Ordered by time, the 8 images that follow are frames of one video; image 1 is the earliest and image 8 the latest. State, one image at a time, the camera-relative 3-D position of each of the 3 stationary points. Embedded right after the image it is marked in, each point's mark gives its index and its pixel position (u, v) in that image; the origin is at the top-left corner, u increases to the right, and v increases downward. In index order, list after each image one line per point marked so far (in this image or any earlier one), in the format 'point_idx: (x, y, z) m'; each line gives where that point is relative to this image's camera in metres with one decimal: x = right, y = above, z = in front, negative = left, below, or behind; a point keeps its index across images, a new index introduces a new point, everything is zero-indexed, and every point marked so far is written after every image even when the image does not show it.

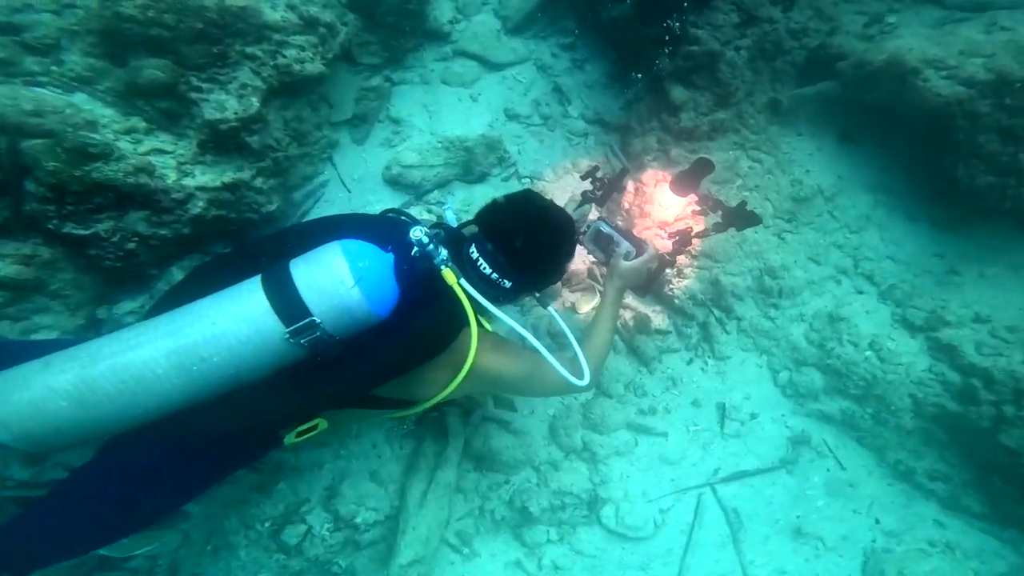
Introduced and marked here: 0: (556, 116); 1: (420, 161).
0: (+0.4, +1.0, +4.9) m
1: (-0.5, +0.7, +4.5) m
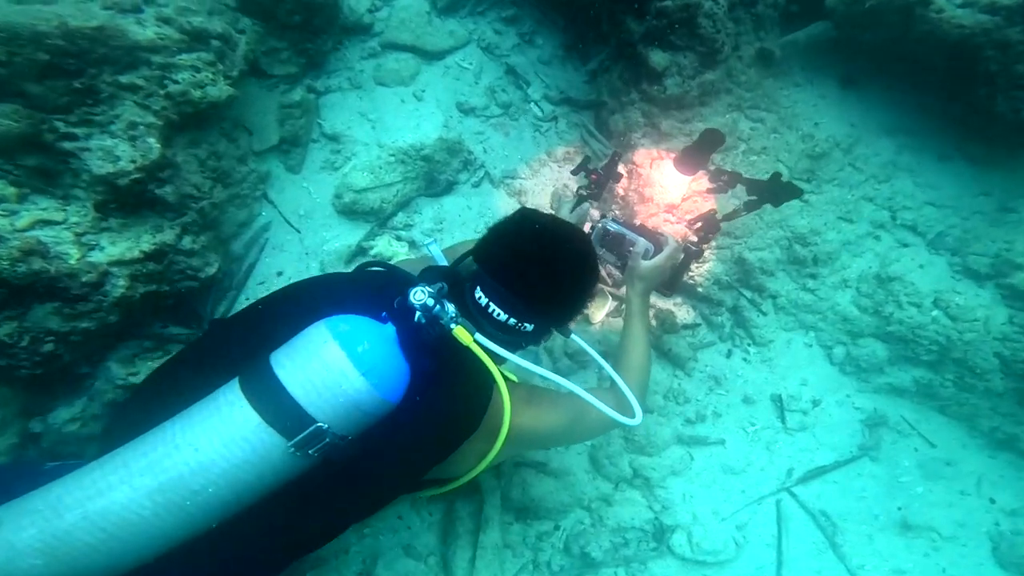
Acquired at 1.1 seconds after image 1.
0: (+0.1, +1.0, +4.3) m
1: (-0.7, +0.5, +3.9) m
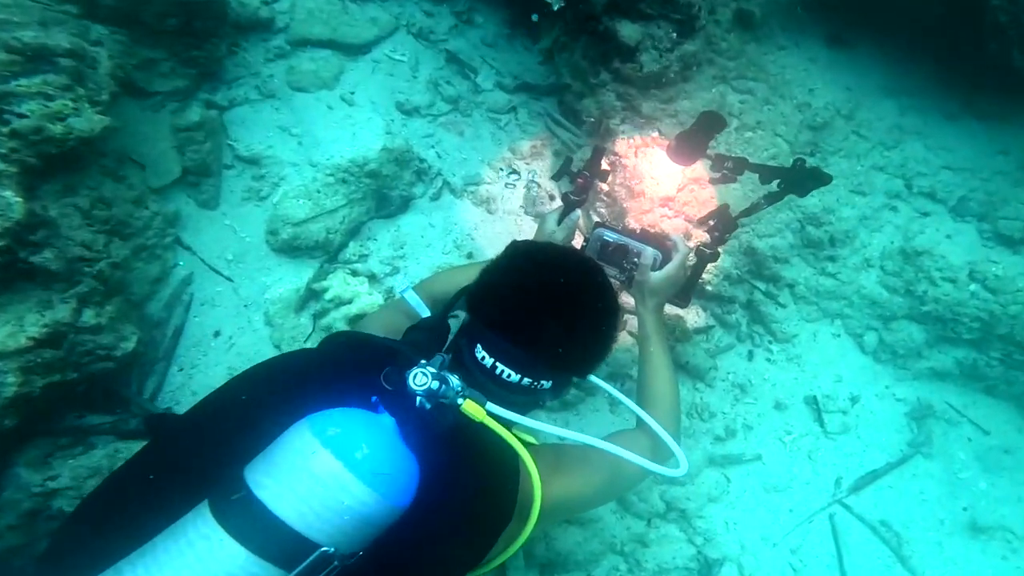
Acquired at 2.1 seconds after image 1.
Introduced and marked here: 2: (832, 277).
0: (-0.2, +0.9, +3.8) m
1: (-0.8, +0.3, +3.3) m
2: (+1.1, +0.1, +2.9) m
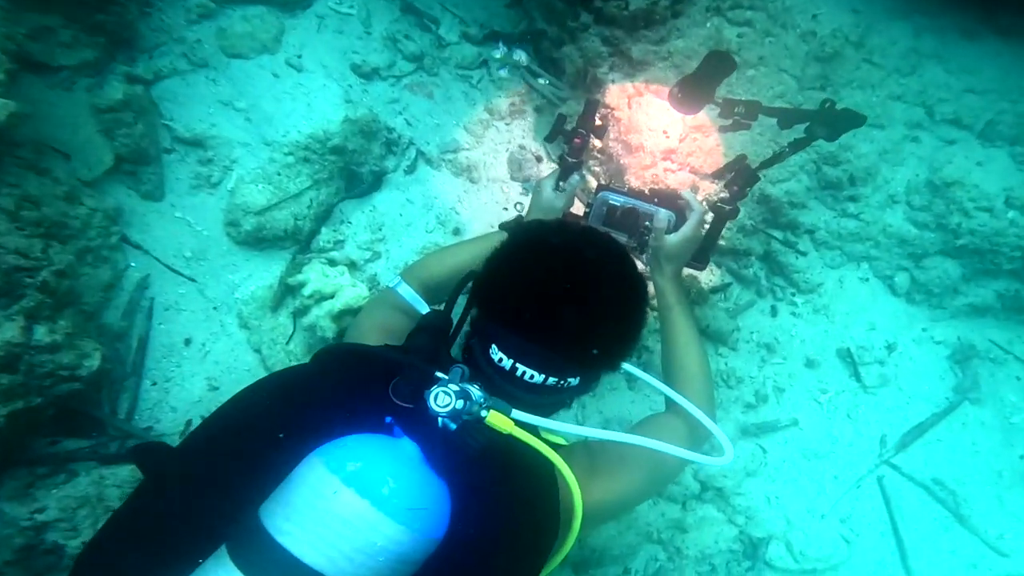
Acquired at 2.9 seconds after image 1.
0: (-0.3, +1.0, +3.5) m
1: (-0.9, +0.3, +3.0) m
2: (+1.1, +0.2, +2.7) m
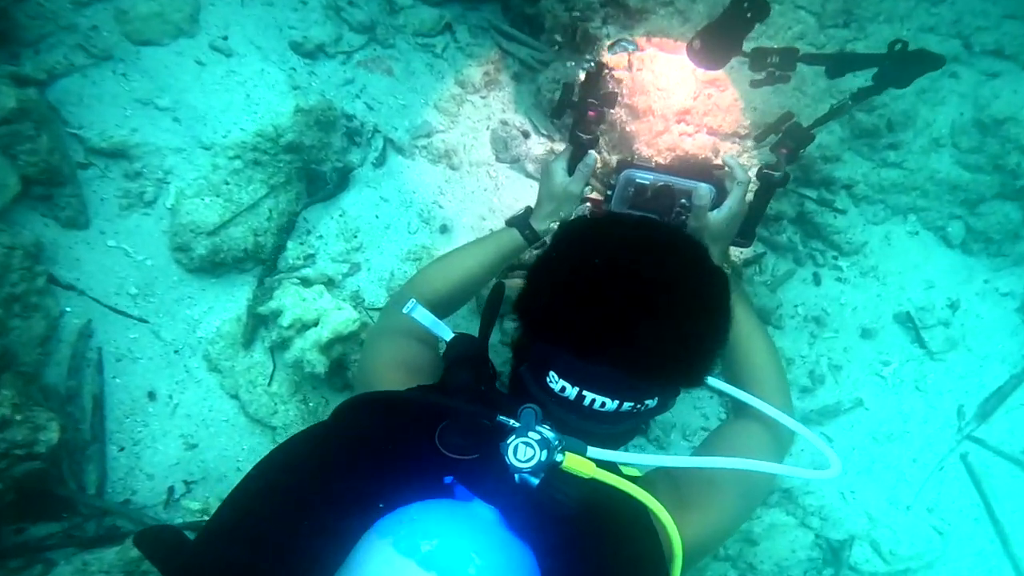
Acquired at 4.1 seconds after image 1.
0: (-0.5, +1.0, +3.0) m
1: (-0.9, +0.2, +2.6) m
2: (+1.1, +0.4, +2.4) m
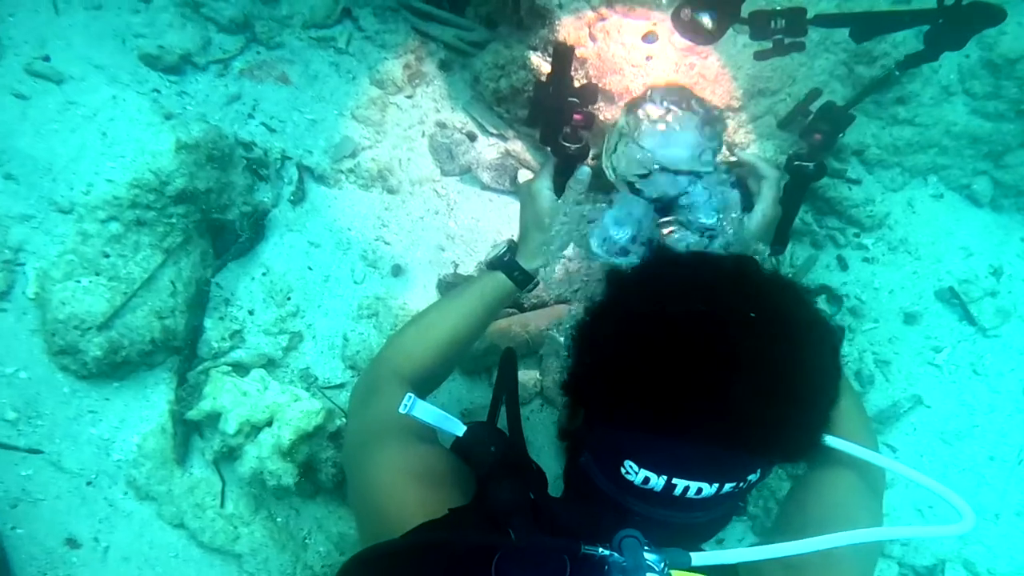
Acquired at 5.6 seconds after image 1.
0: (-0.8, +0.8, +2.4) m
1: (-1.0, 0.0, +2.0) m
2: (+1.0, +0.4, +2.1) m
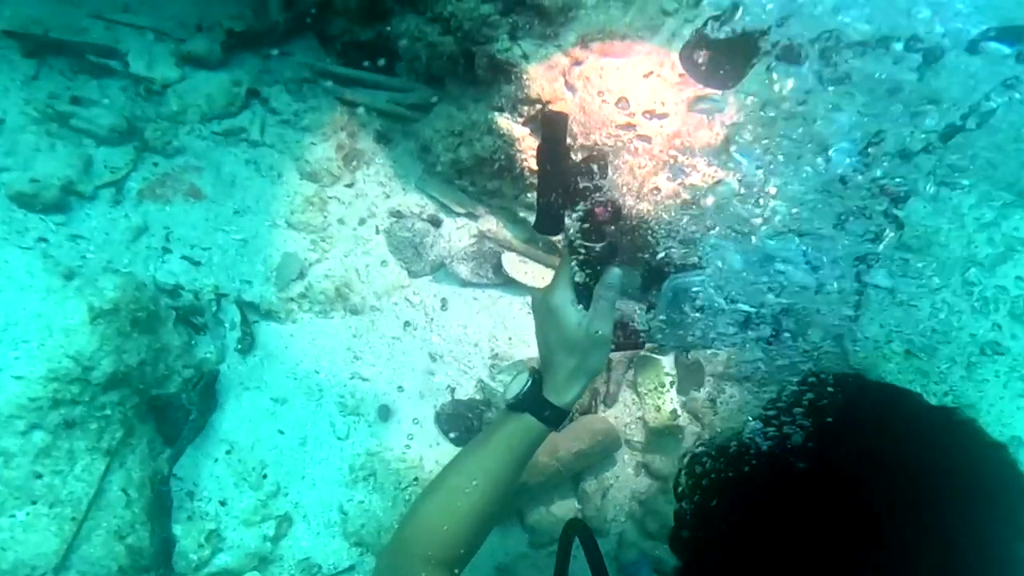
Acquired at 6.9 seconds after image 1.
0: (-0.9, +0.4, +2.0) m
1: (-0.9, -0.5, +1.6) m
2: (+0.9, +0.4, +1.8) m
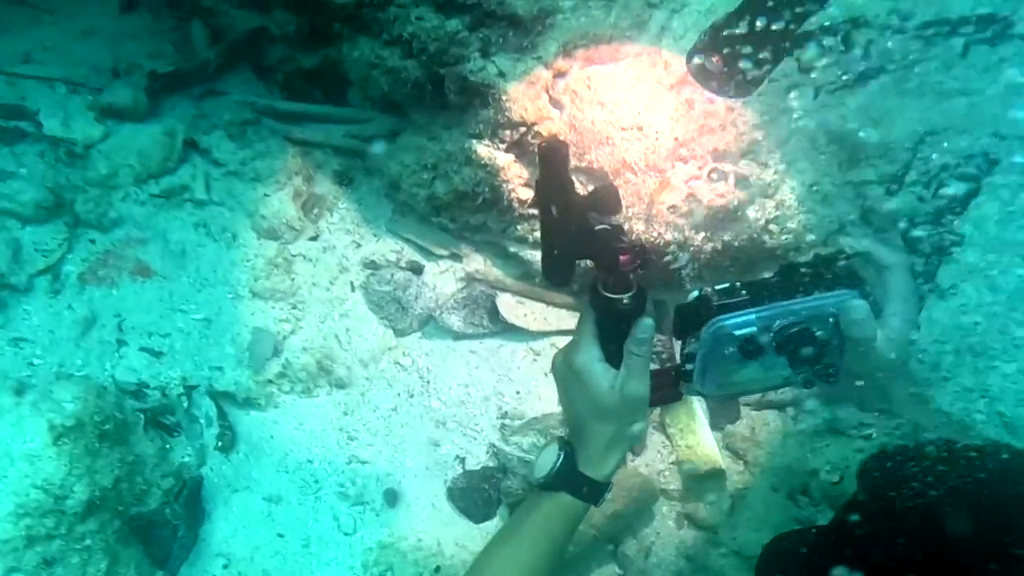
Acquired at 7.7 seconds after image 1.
0: (-0.9, +0.2, +1.7) m
1: (-0.8, -0.8, +1.5) m
2: (+0.9, +0.4, +1.5) m
